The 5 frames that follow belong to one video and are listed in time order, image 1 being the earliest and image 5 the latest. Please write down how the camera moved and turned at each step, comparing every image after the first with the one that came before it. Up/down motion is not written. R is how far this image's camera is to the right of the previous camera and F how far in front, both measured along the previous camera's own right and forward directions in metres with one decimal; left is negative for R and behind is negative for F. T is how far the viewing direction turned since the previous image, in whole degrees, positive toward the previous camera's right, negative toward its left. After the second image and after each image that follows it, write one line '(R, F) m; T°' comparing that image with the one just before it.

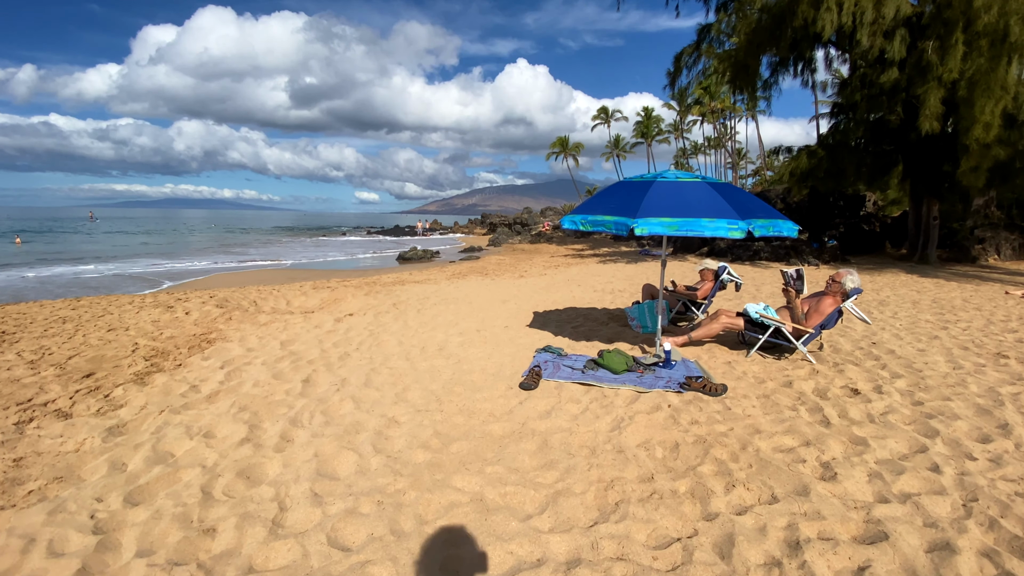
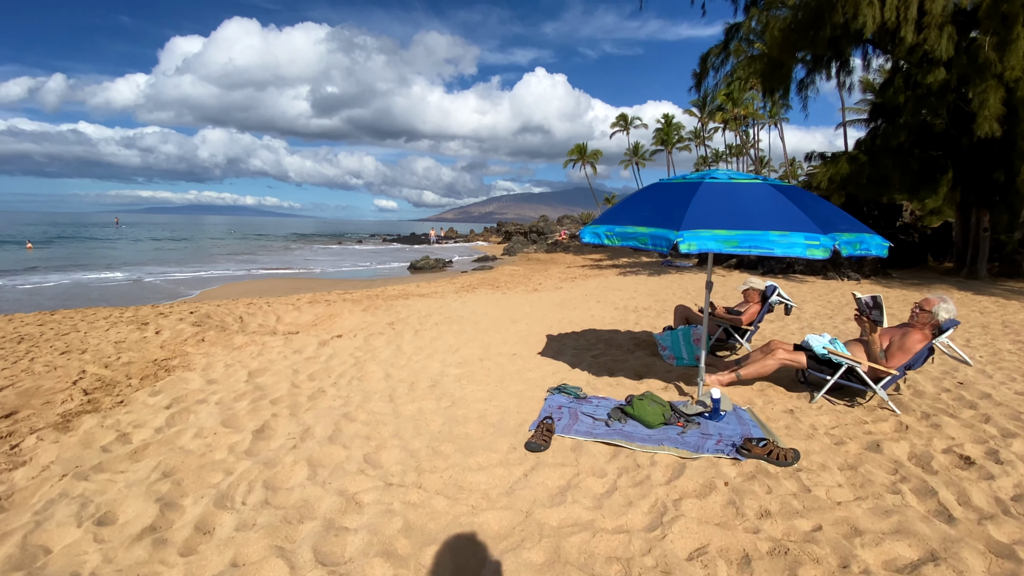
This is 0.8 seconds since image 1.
(+0.1, +1.0) m; -2°
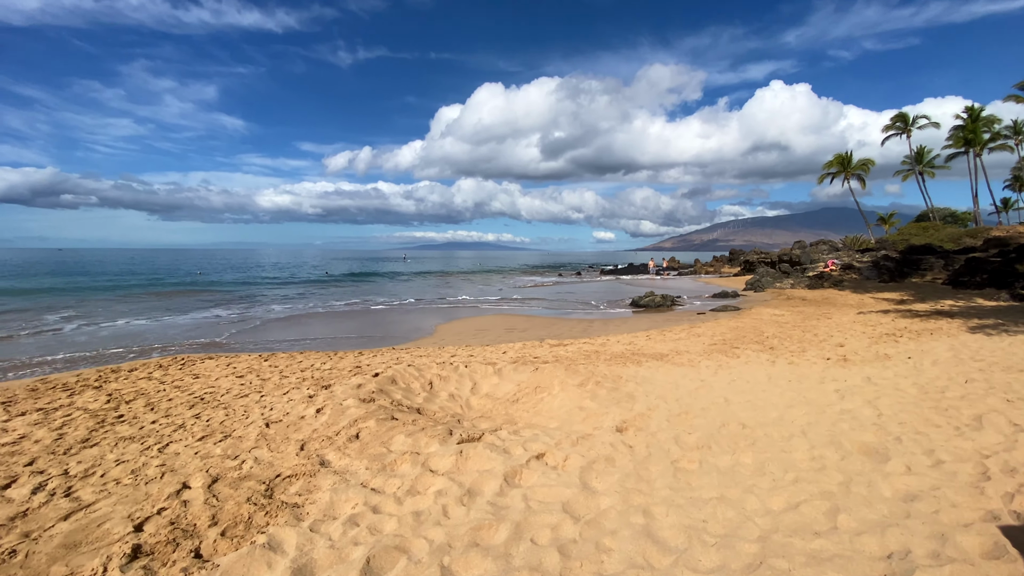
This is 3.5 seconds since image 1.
(-1.0, +3.0) m; -25°
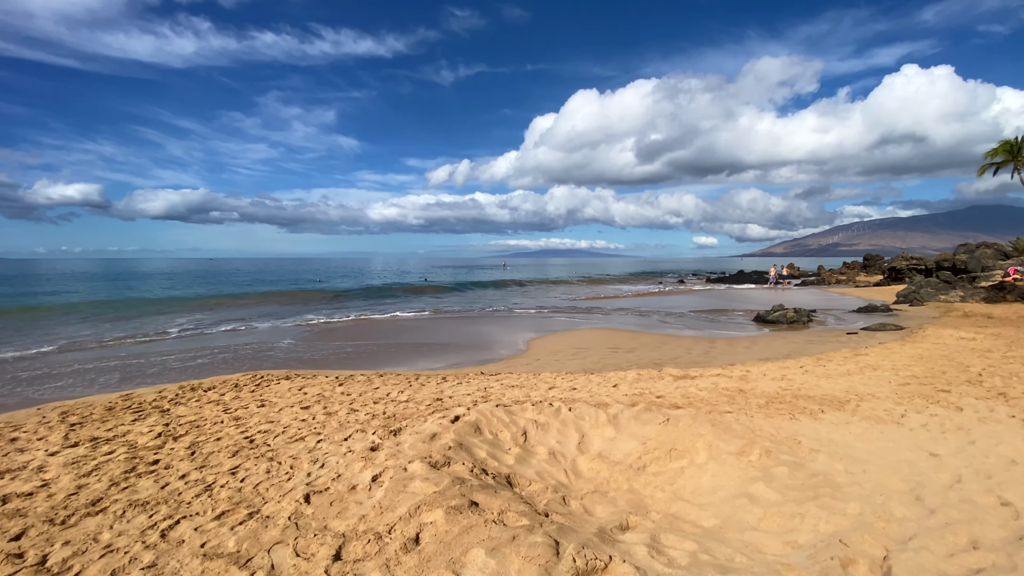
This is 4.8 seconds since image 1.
(-0.3, +1.6) m; -11°
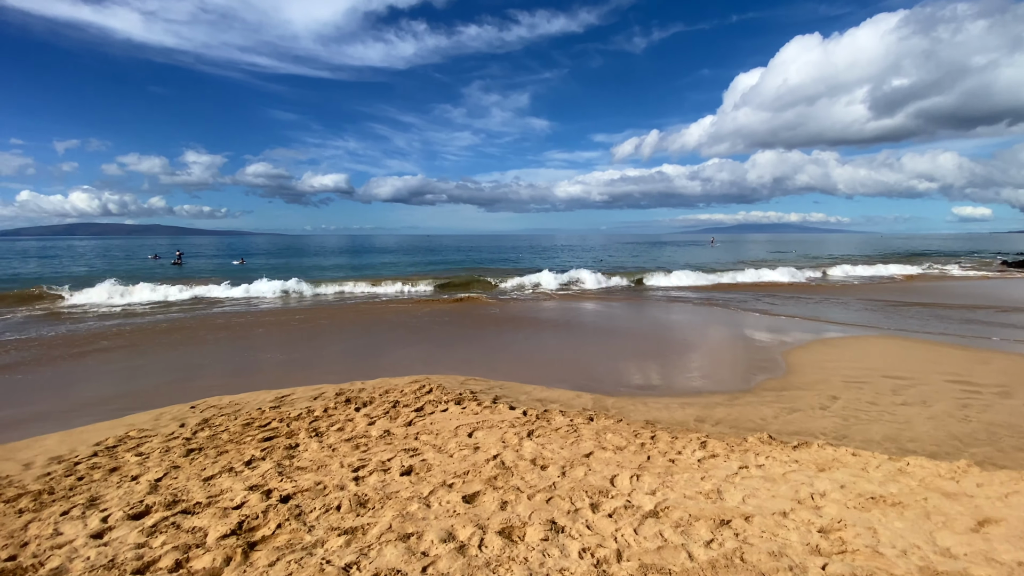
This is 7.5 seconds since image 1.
(-1.2, +3.1) m; -22°
